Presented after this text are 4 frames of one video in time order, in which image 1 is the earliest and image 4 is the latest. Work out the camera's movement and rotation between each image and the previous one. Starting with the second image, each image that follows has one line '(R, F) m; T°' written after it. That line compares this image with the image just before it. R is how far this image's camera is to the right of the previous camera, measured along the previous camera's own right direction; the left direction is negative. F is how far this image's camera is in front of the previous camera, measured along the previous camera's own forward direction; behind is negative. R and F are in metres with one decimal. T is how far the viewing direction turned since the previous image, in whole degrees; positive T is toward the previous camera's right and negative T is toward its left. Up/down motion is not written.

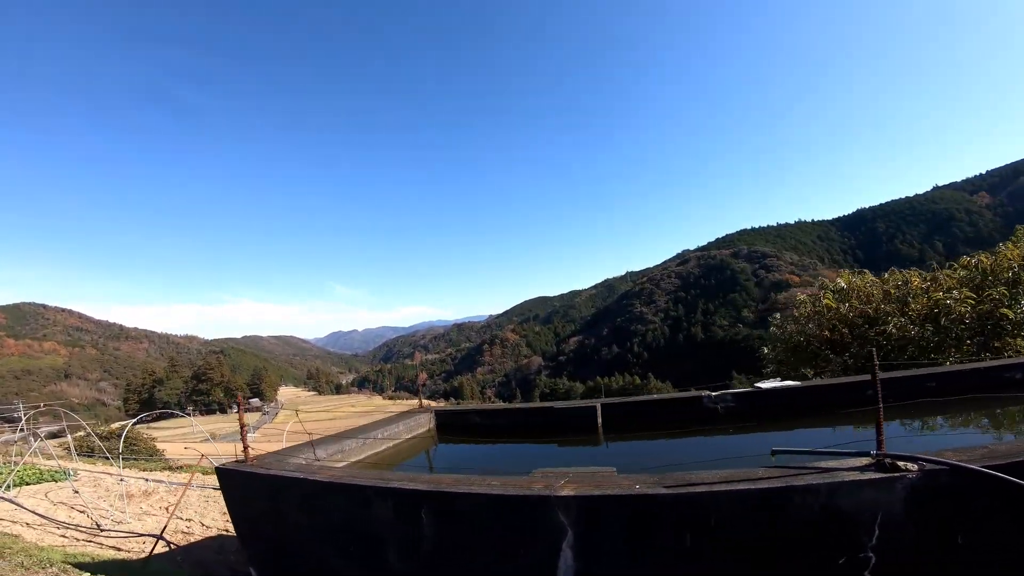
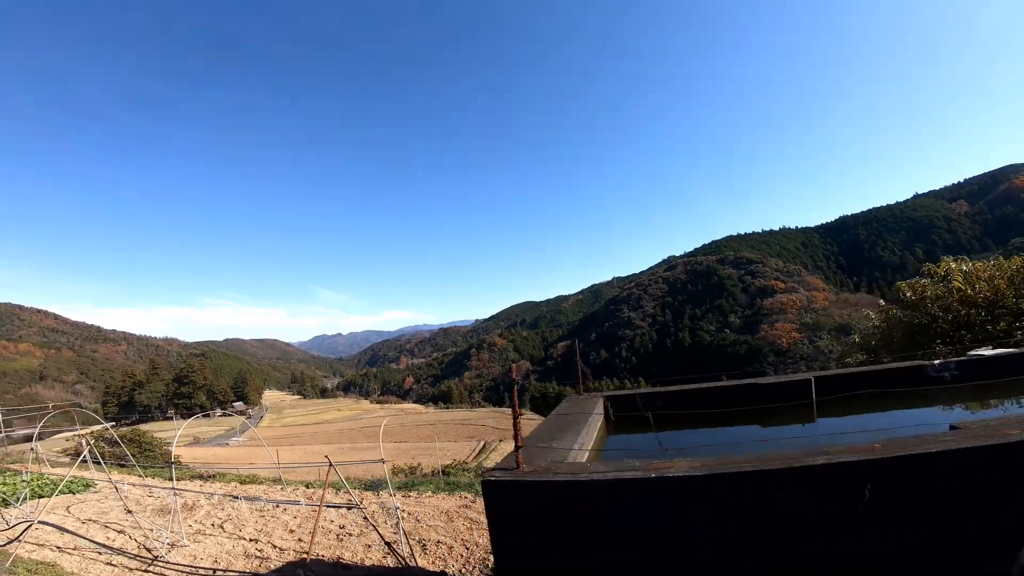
(-2.1, +1.3) m; +2°
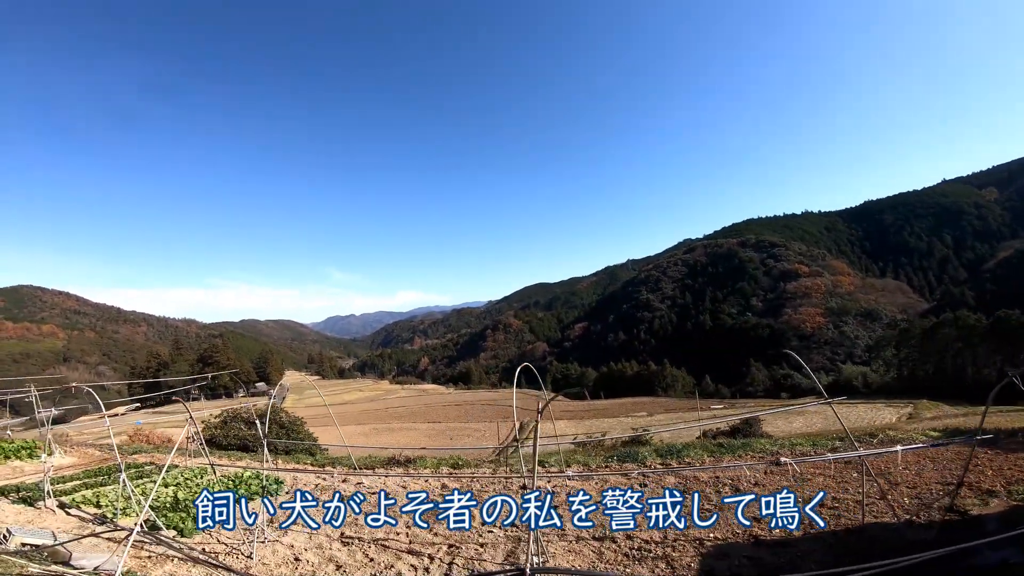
(-4.7, +2.9) m; -1°
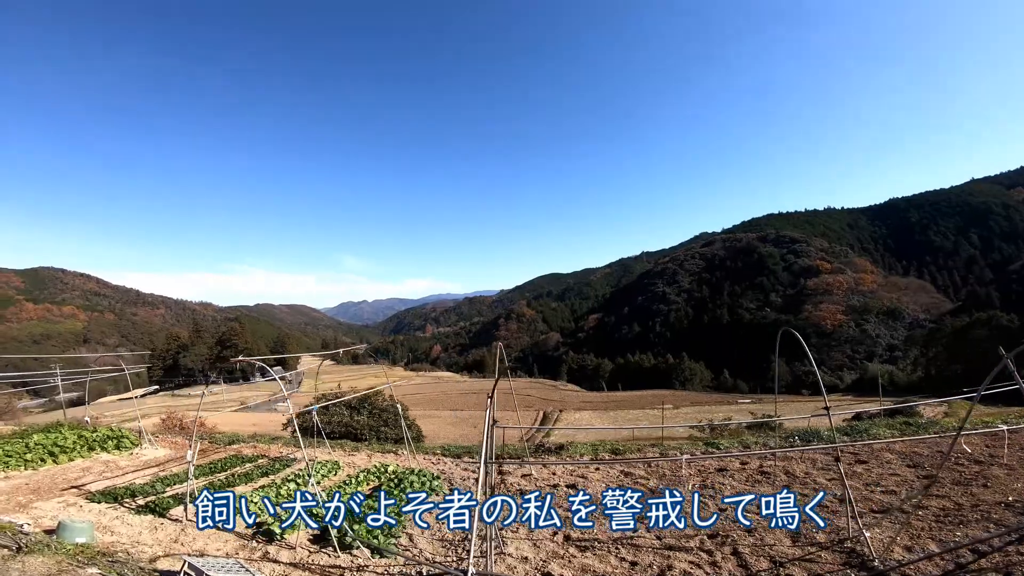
(-2.6, +1.3) m; -1°
